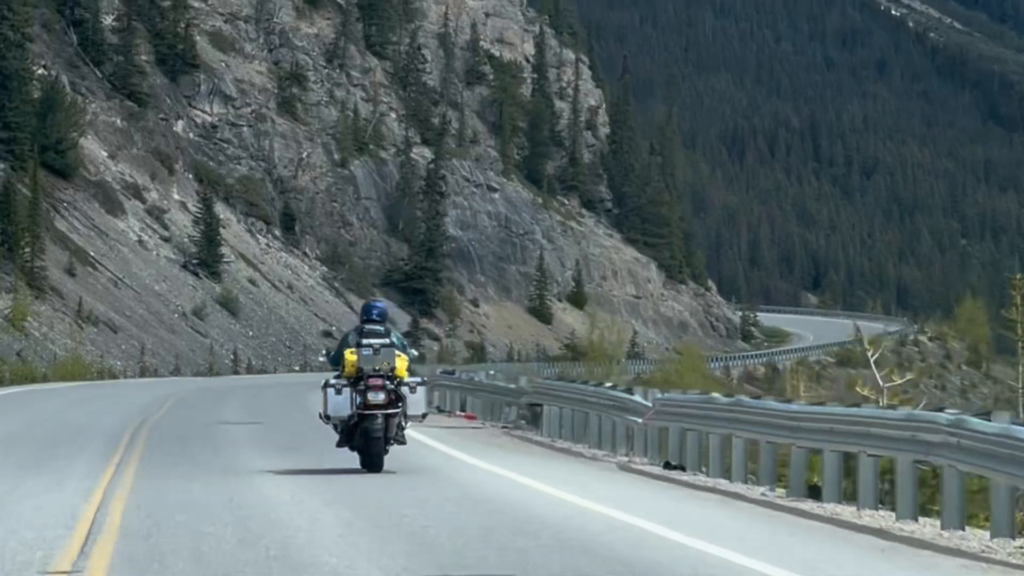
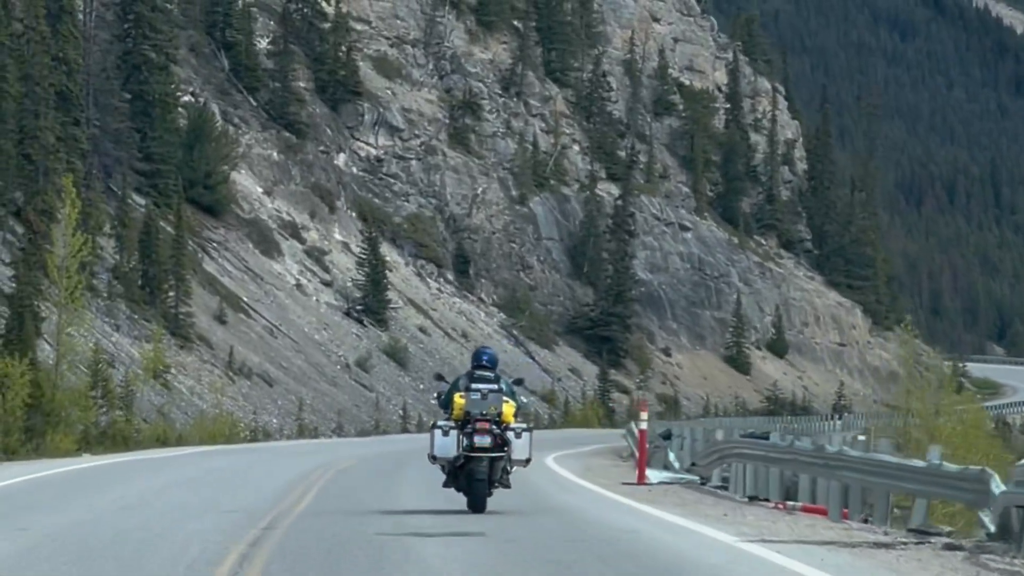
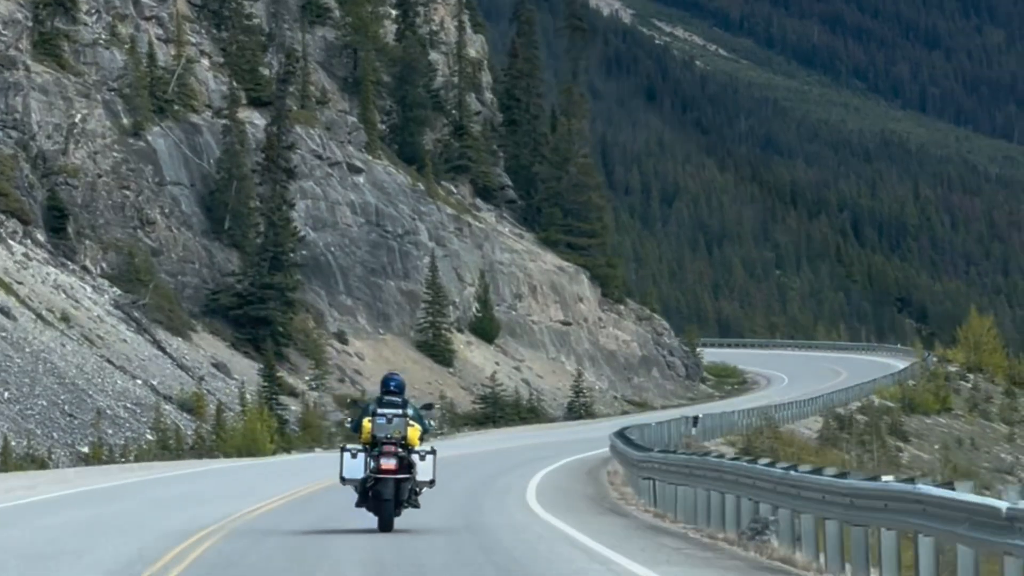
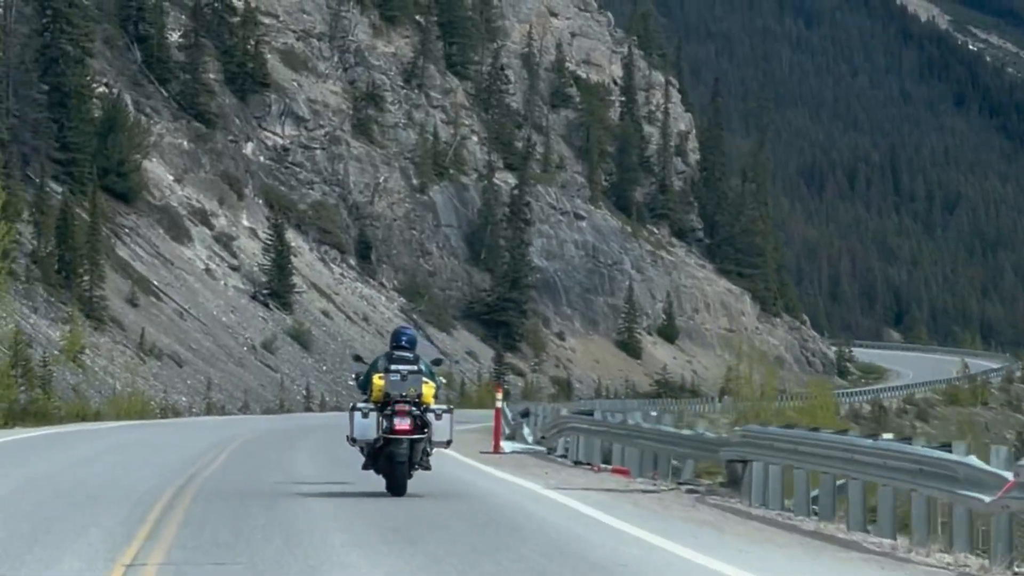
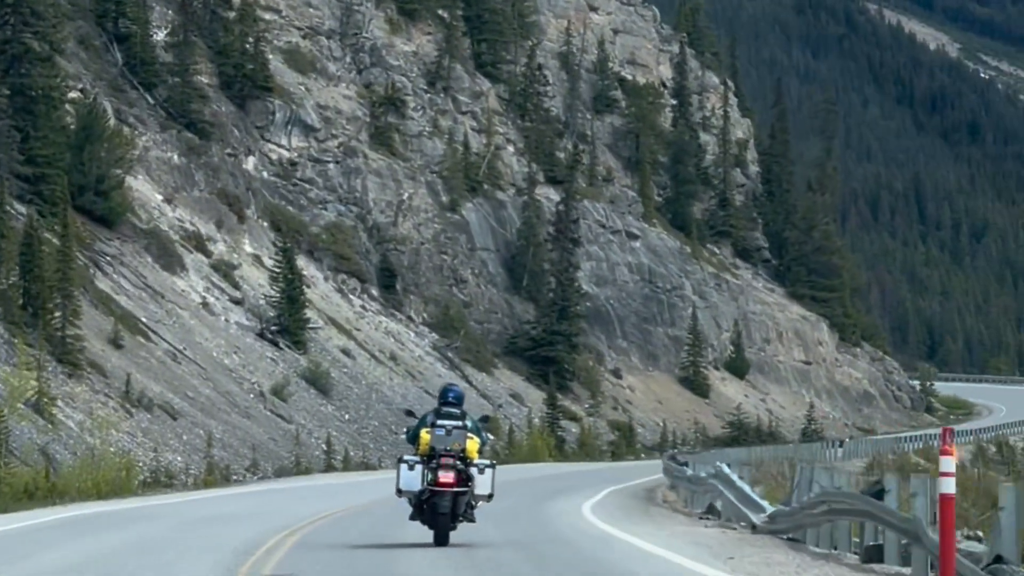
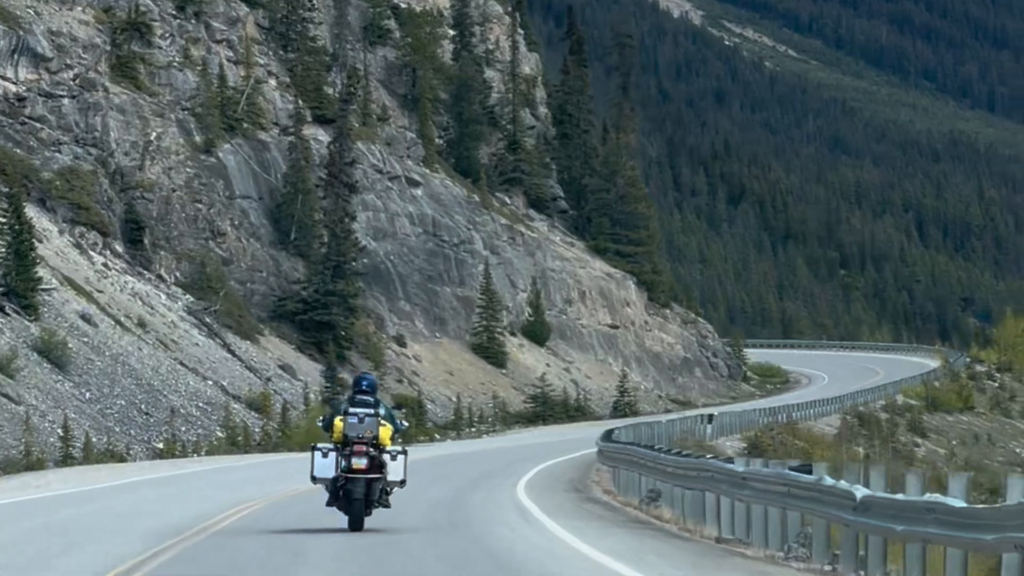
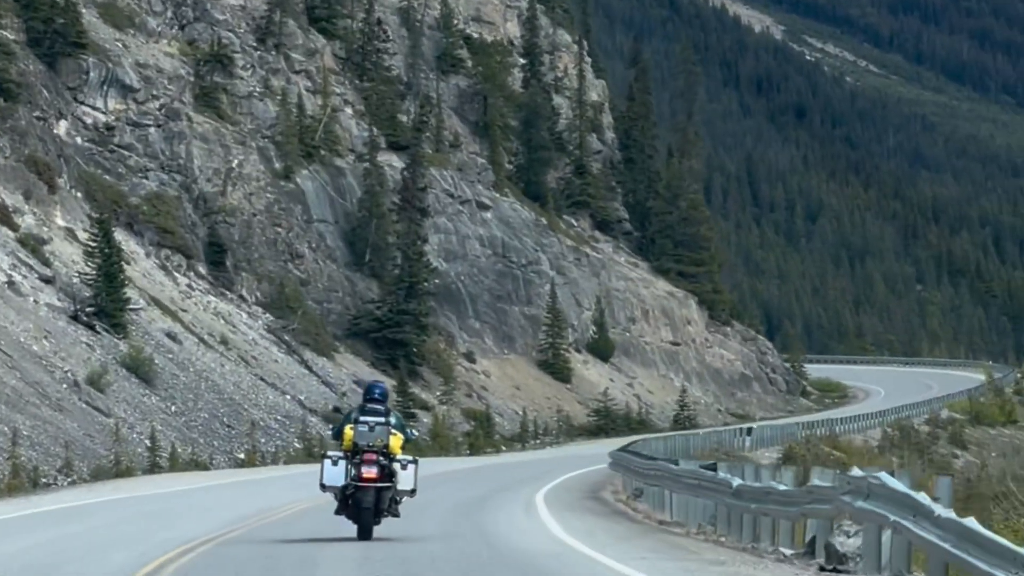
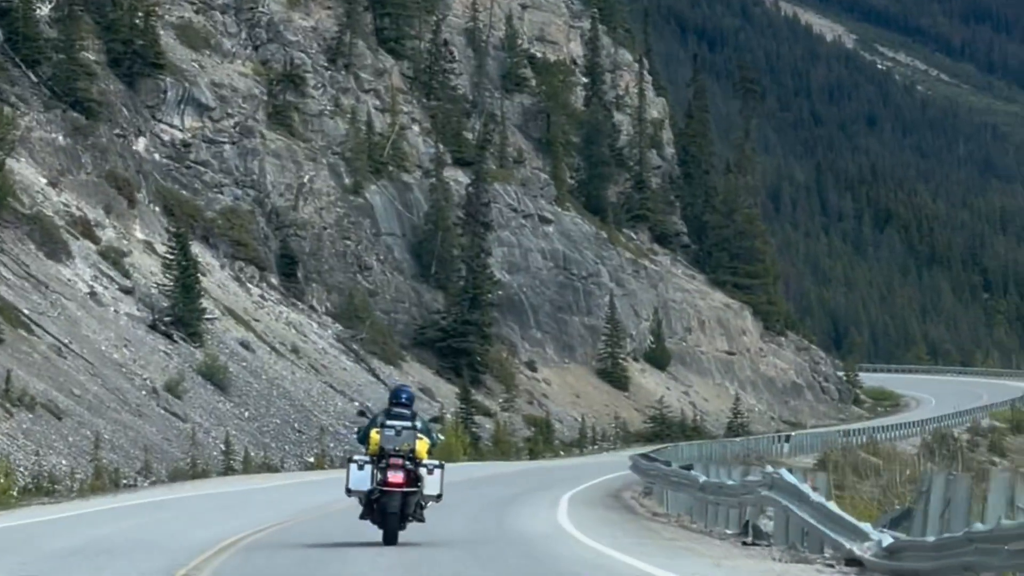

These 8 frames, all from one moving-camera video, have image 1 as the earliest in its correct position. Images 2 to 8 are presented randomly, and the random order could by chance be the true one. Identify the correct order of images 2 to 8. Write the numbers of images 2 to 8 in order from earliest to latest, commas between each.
4, 2, 5, 8, 7, 6, 3
